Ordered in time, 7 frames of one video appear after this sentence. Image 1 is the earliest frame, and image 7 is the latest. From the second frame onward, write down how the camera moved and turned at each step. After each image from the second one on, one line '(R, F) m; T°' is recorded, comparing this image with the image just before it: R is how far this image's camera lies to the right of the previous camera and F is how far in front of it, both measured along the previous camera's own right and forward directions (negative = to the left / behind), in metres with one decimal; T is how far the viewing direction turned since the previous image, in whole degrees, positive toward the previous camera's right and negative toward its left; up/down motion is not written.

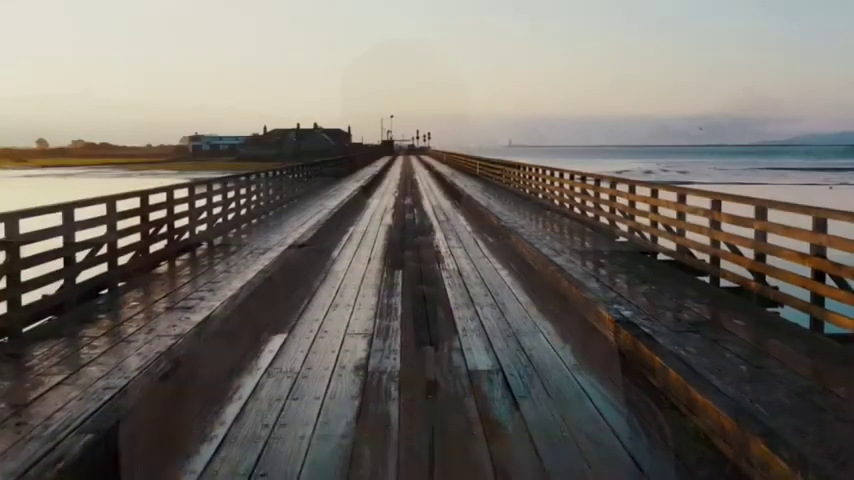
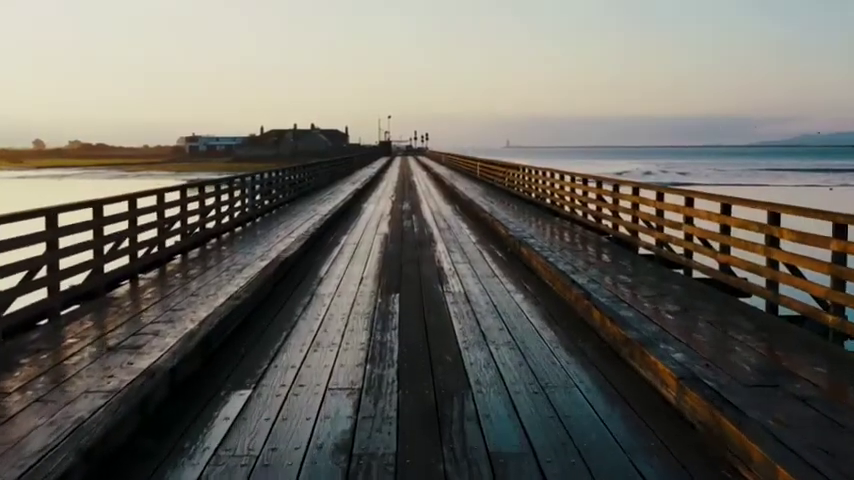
(0.0, +1.3) m; 0°
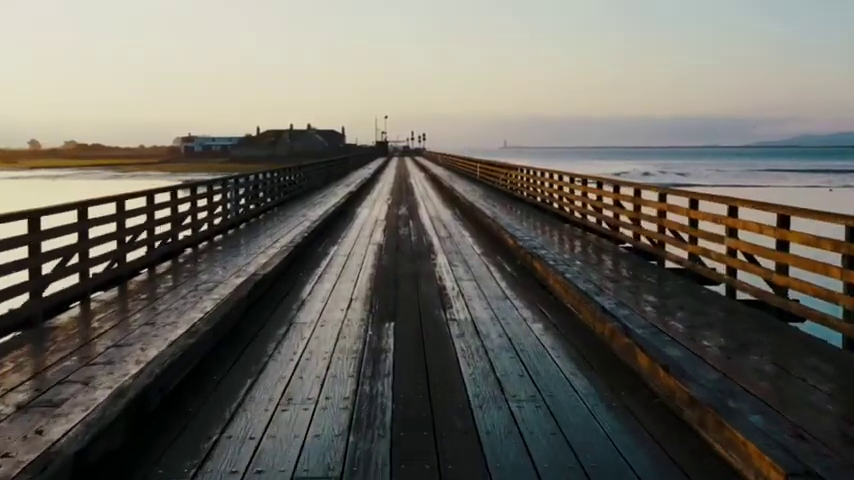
(0.0, +1.3) m; 0°
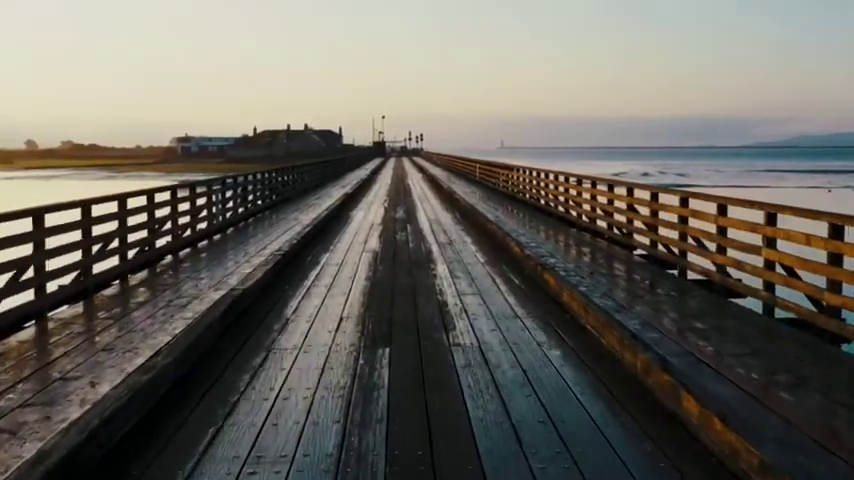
(0.0, +0.9) m; 0°
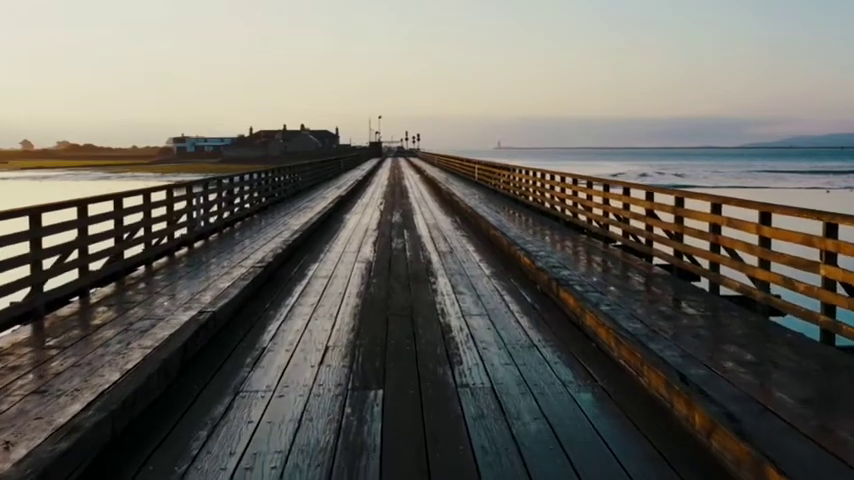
(0.0, +1.0) m; 0°
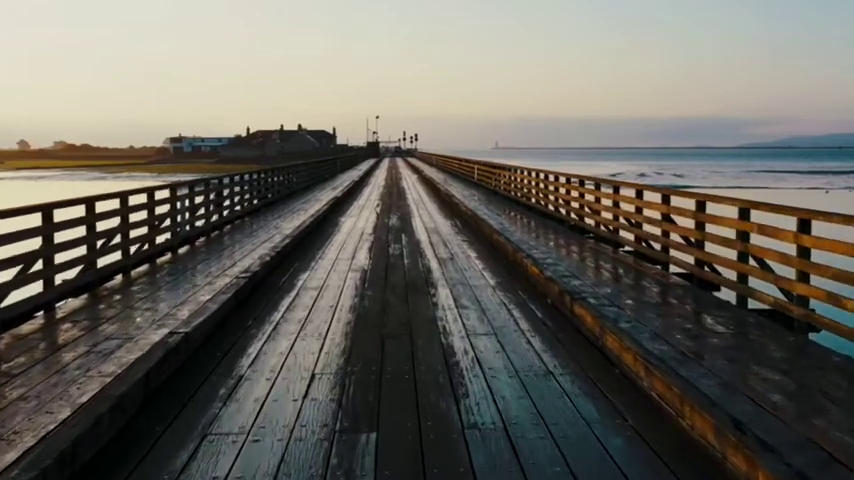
(0.0, +0.7) m; 0°
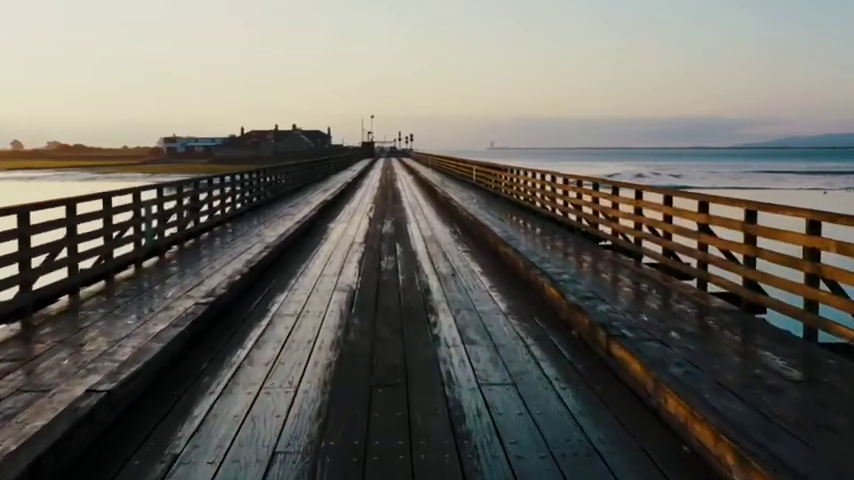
(0.0, +1.3) m; 0°
